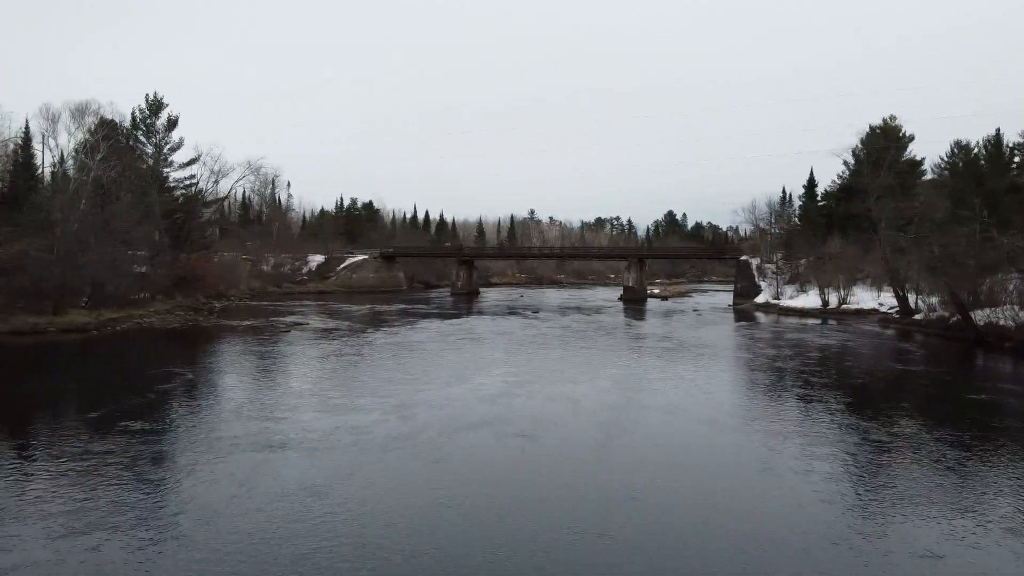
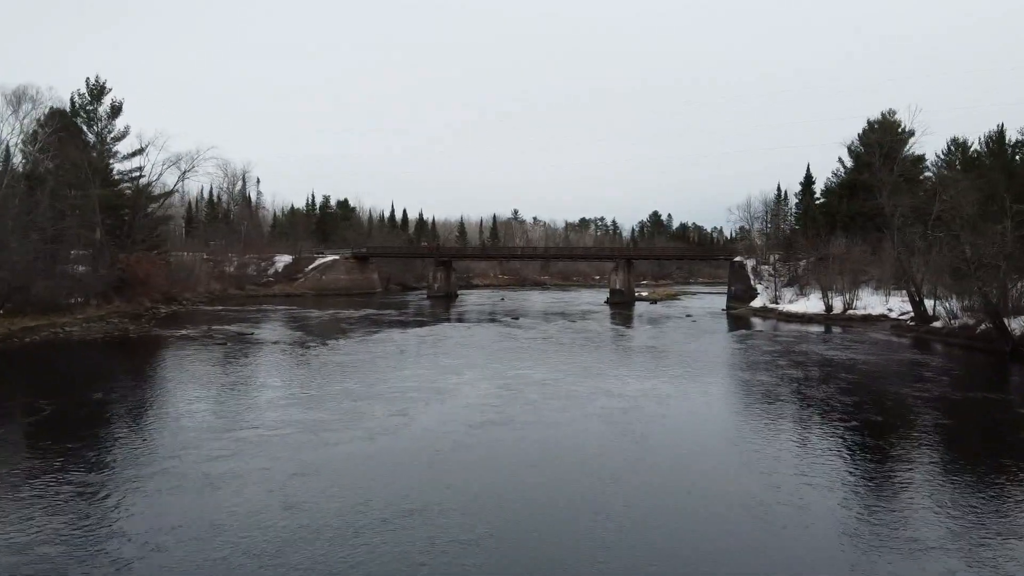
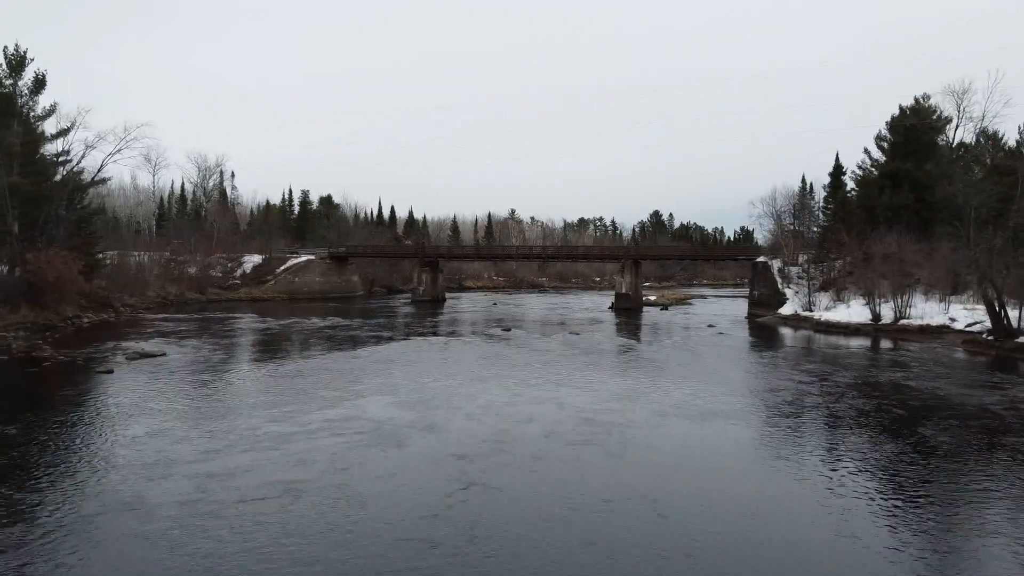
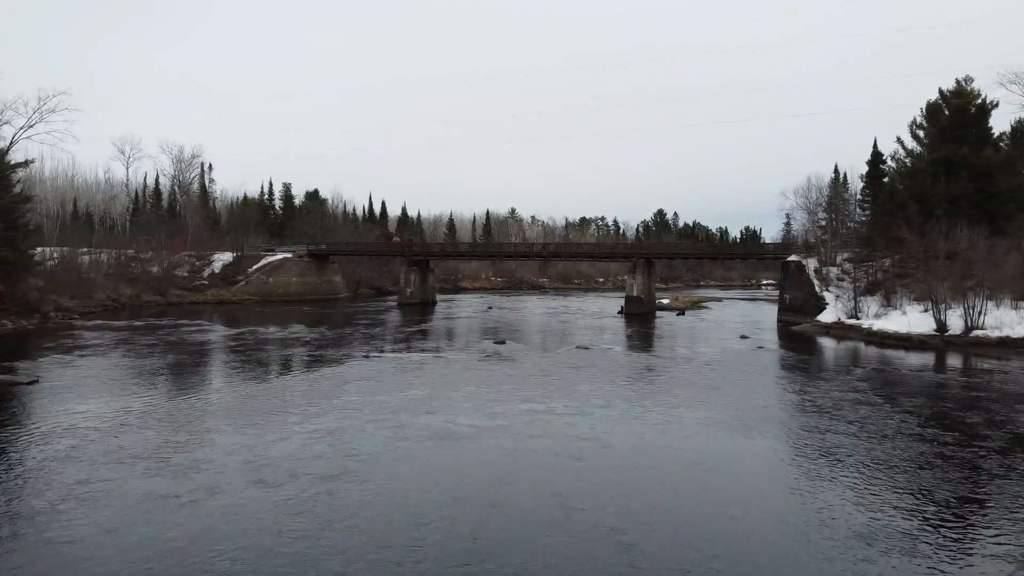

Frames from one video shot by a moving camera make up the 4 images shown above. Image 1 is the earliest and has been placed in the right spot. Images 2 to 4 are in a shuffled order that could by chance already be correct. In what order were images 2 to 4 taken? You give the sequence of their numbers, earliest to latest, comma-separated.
2, 3, 4
